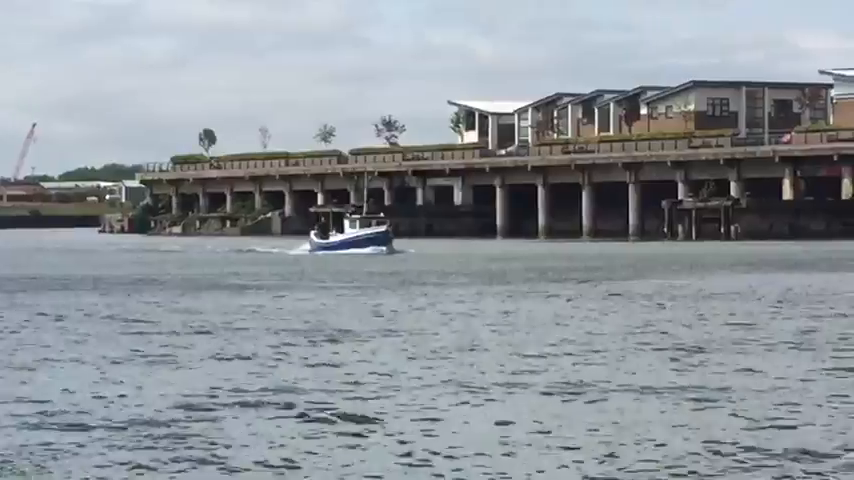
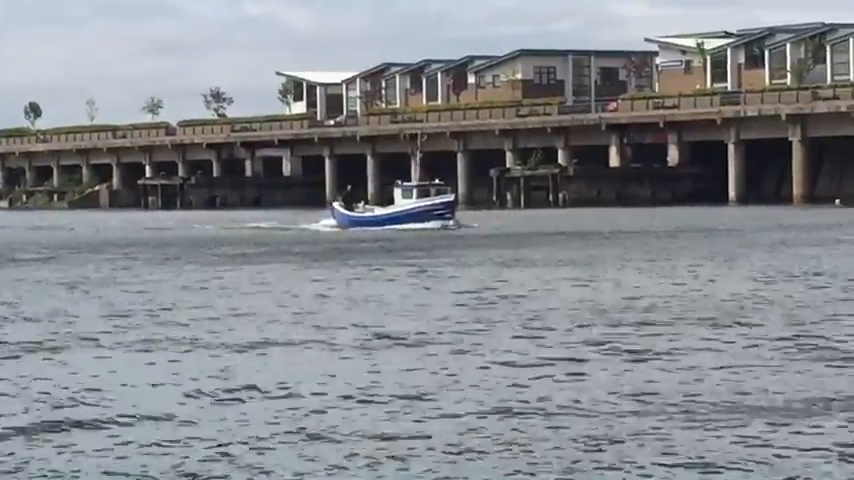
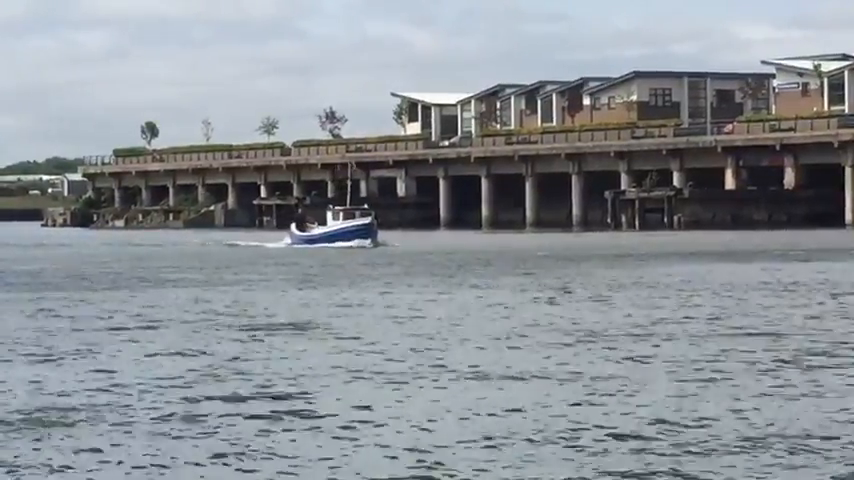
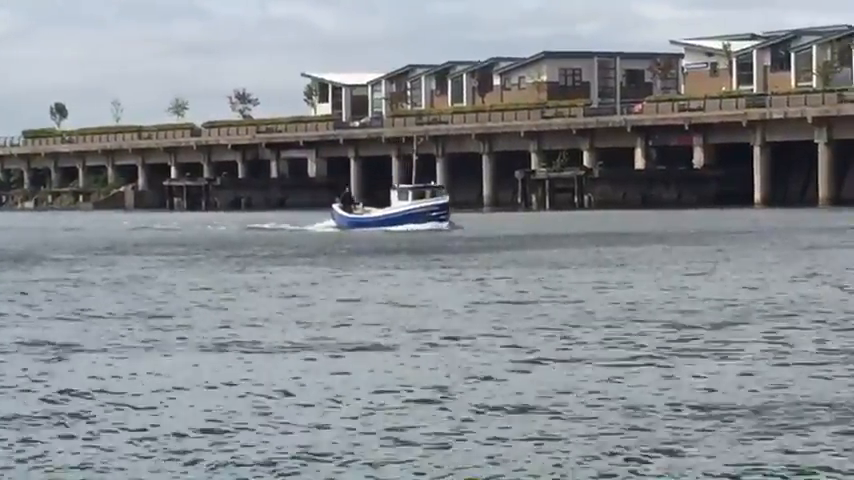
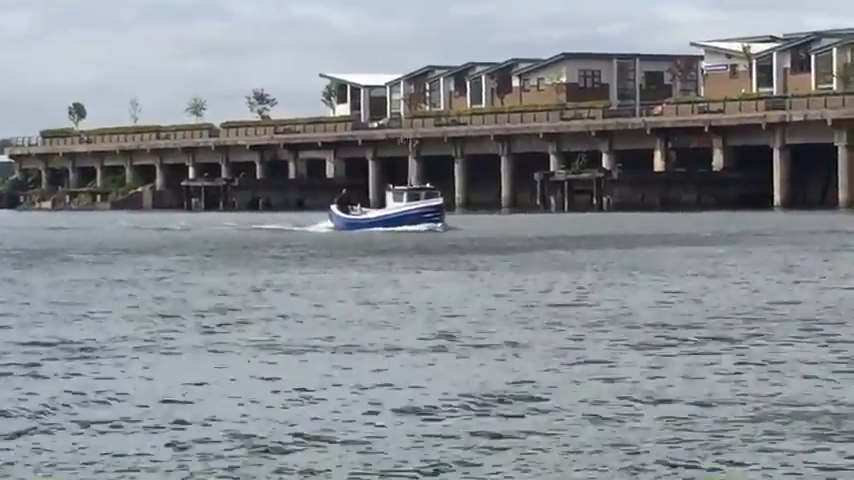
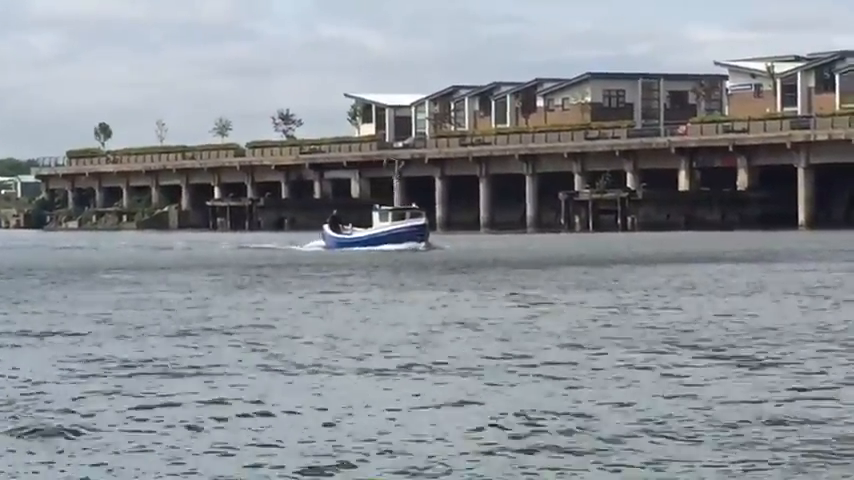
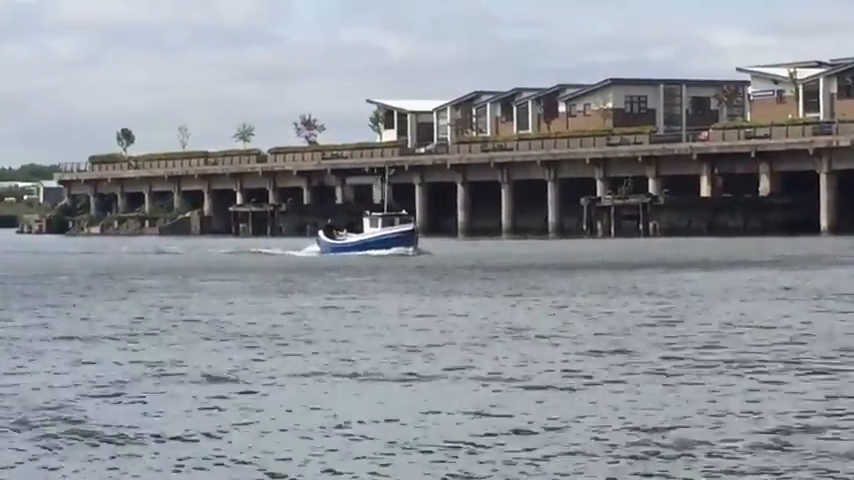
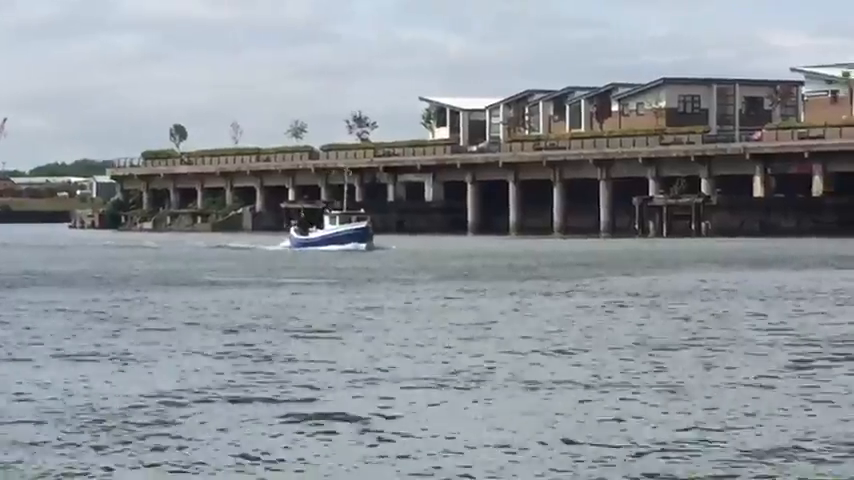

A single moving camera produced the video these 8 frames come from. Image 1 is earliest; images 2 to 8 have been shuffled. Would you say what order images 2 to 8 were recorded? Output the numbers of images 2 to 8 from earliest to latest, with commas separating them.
8, 3, 7, 6, 5, 4, 2
